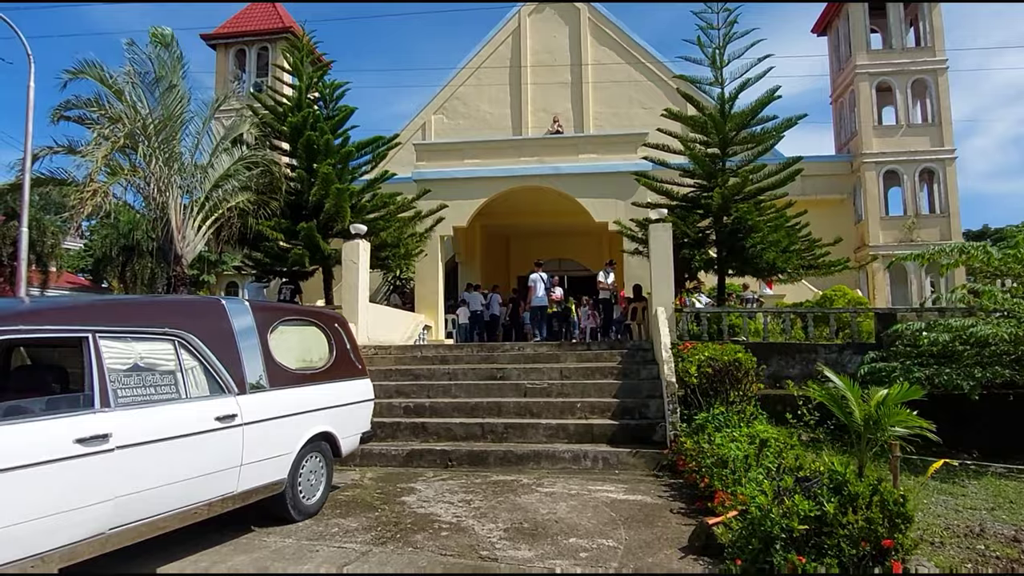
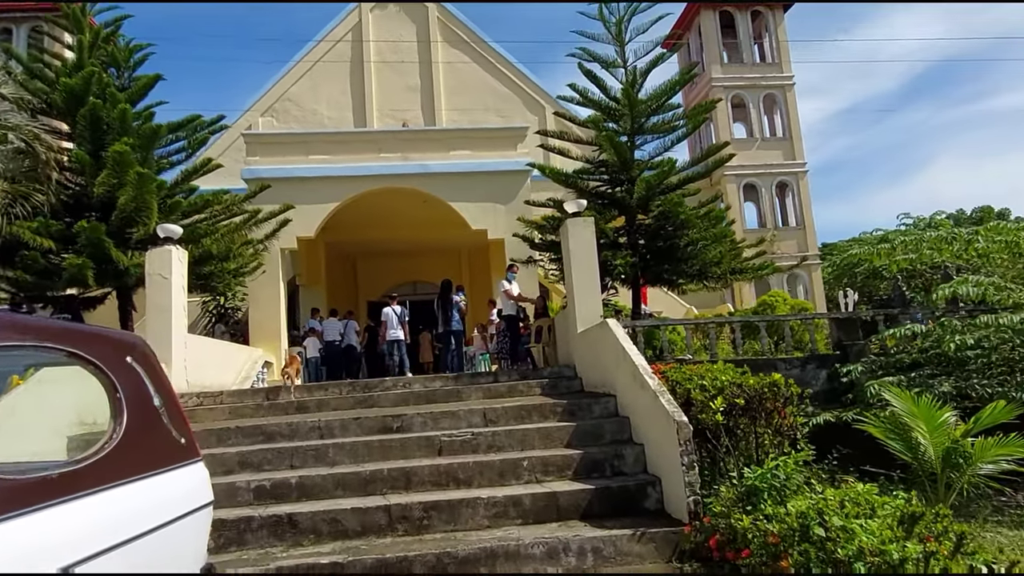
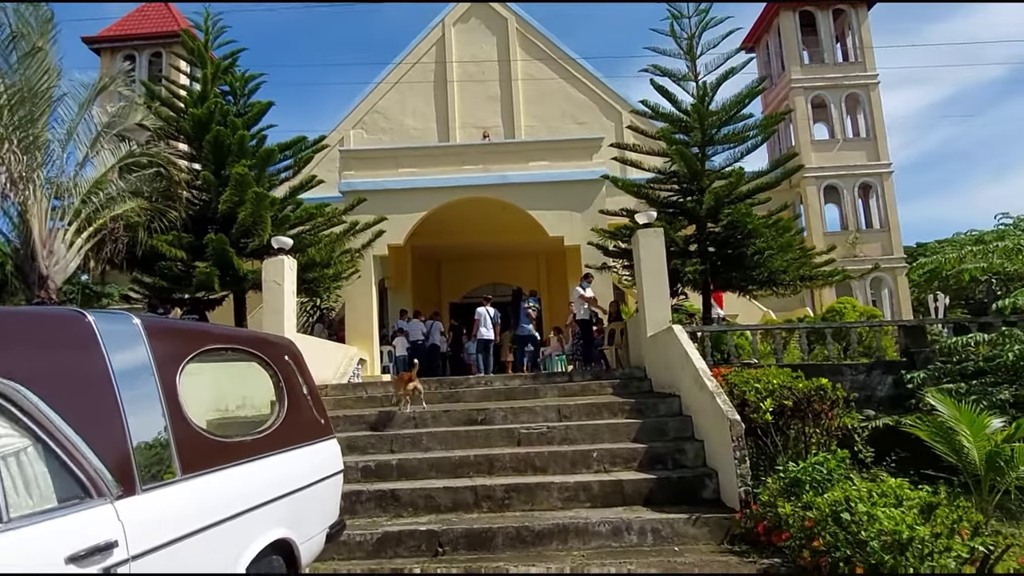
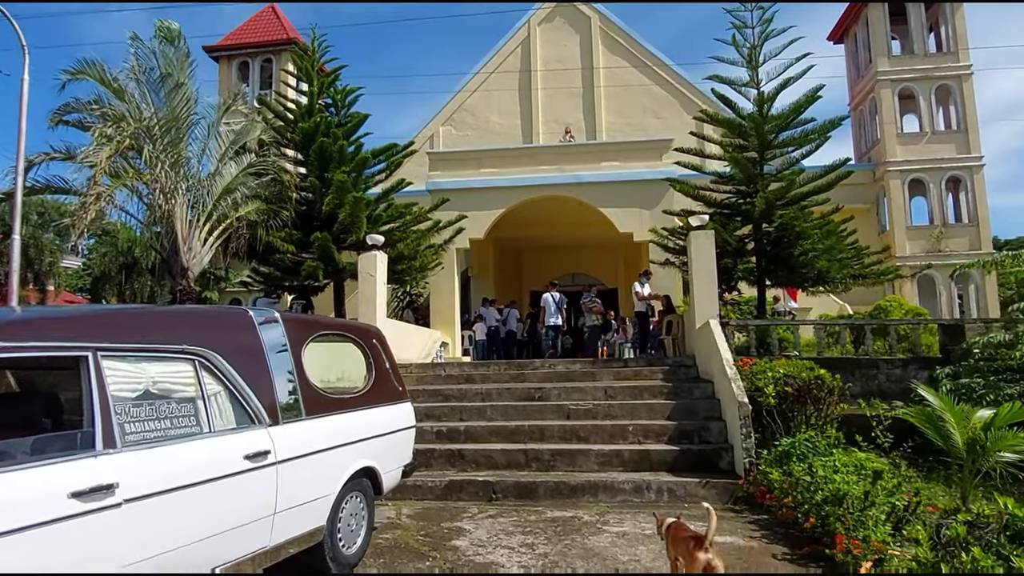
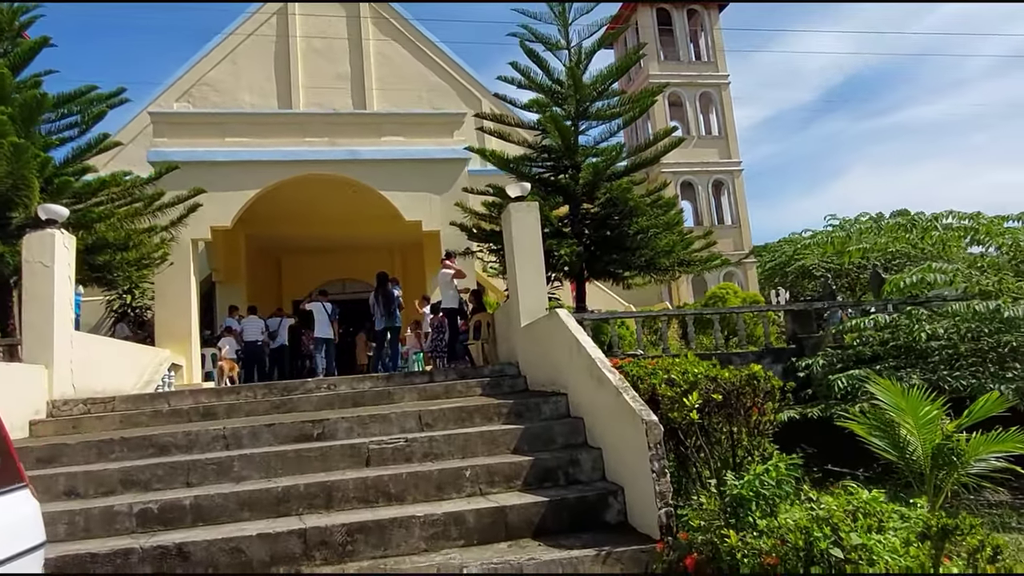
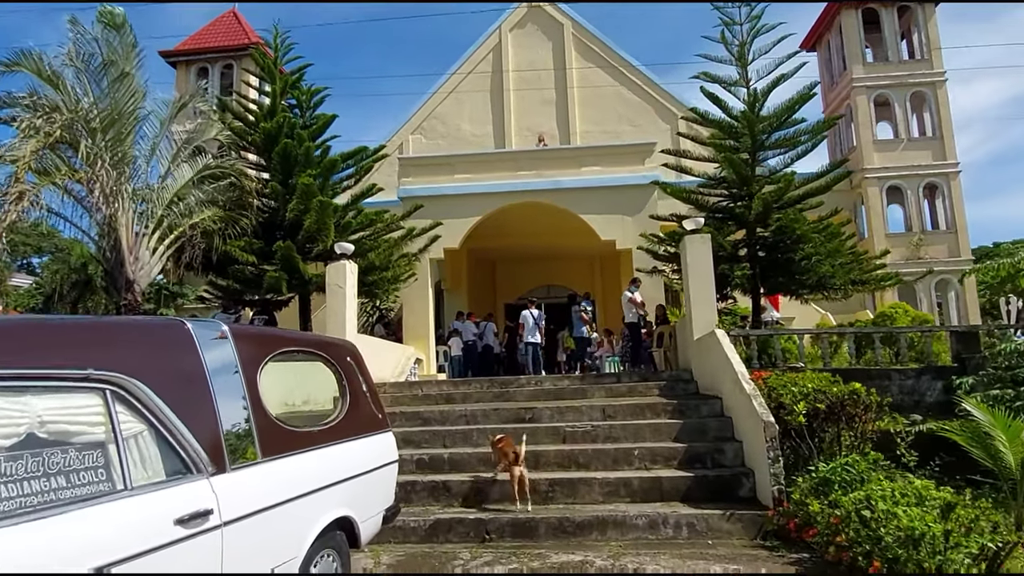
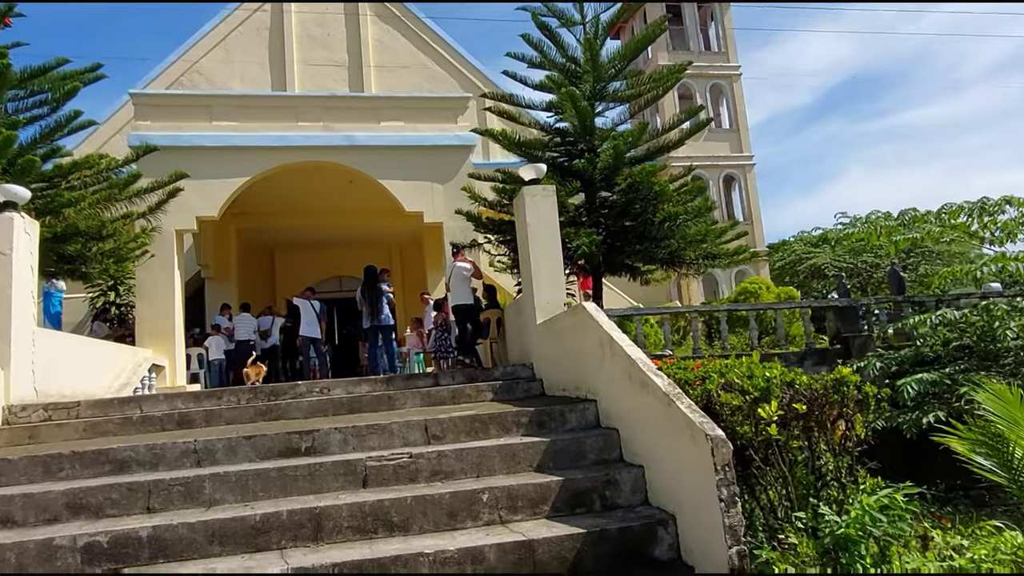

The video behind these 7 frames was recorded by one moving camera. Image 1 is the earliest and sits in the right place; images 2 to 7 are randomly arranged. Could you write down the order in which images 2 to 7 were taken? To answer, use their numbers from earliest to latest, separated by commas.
4, 6, 3, 2, 5, 7
